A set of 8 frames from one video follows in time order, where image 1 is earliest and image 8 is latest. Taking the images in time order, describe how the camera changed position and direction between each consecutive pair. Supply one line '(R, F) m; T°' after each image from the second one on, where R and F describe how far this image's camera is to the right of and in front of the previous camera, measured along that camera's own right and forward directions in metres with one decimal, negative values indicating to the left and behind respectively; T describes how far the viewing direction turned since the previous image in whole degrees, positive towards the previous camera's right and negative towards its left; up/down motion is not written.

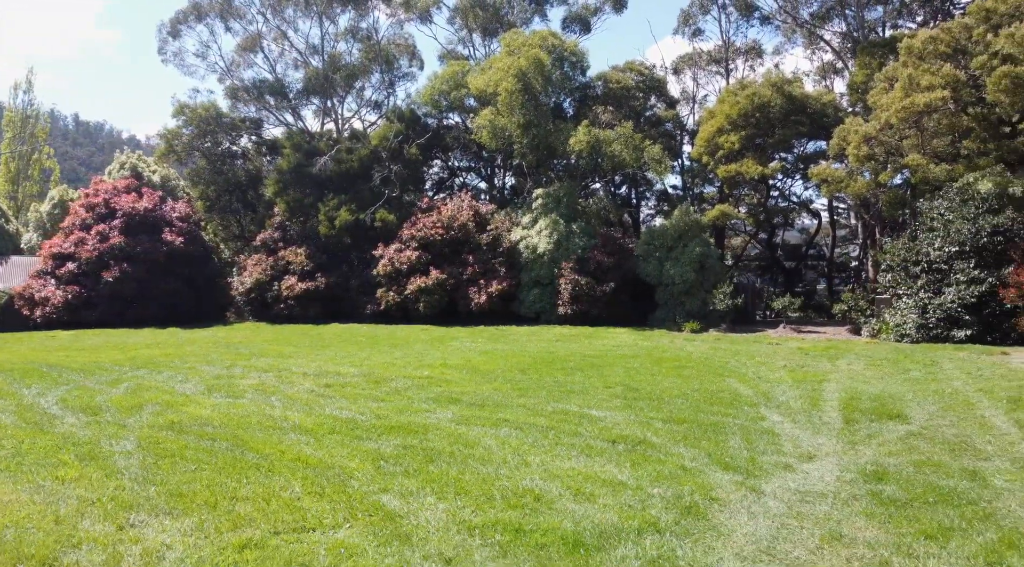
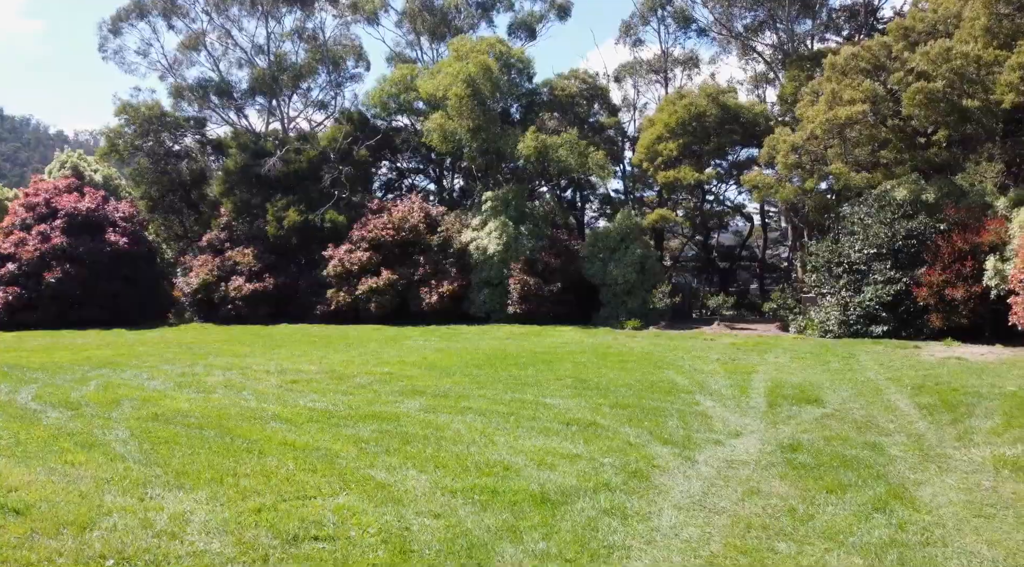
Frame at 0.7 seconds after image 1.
(-0.2, -0.8) m; +4°
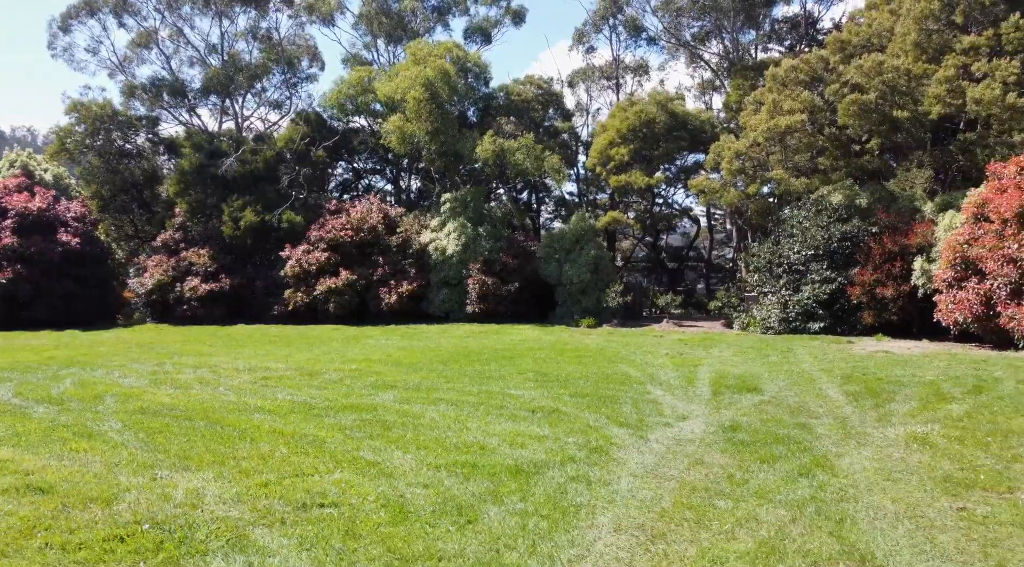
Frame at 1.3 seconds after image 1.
(-0.2, -0.7) m; +3°
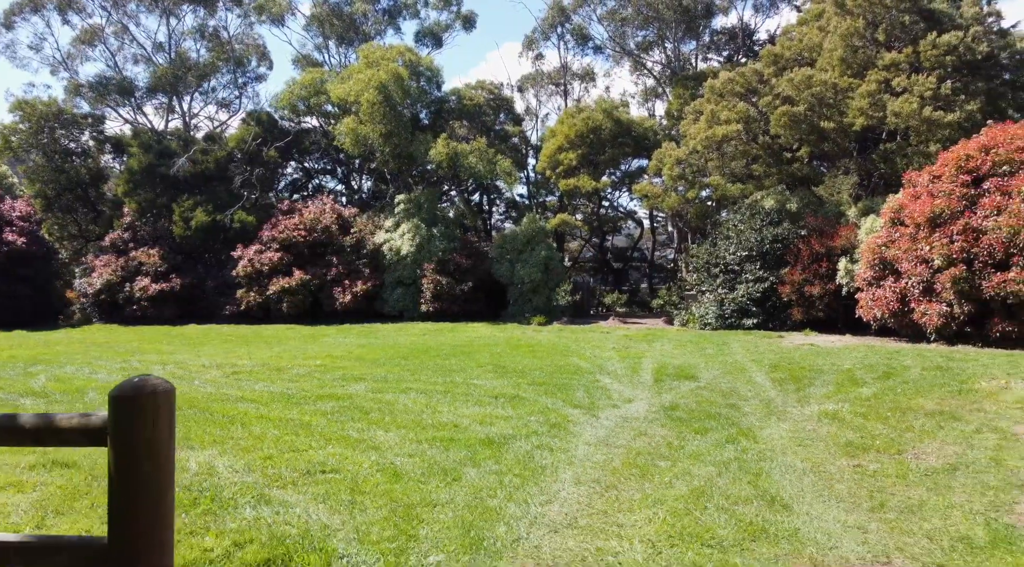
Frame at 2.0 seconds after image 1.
(-0.2, -0.9) m; +4°
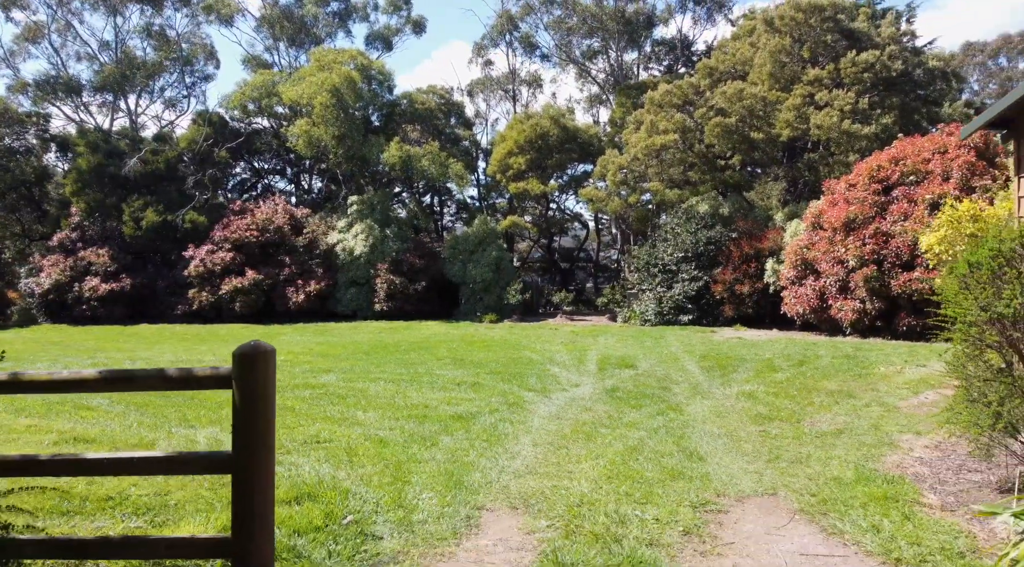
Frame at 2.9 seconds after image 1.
(-0.2, -1.1) m; +4°
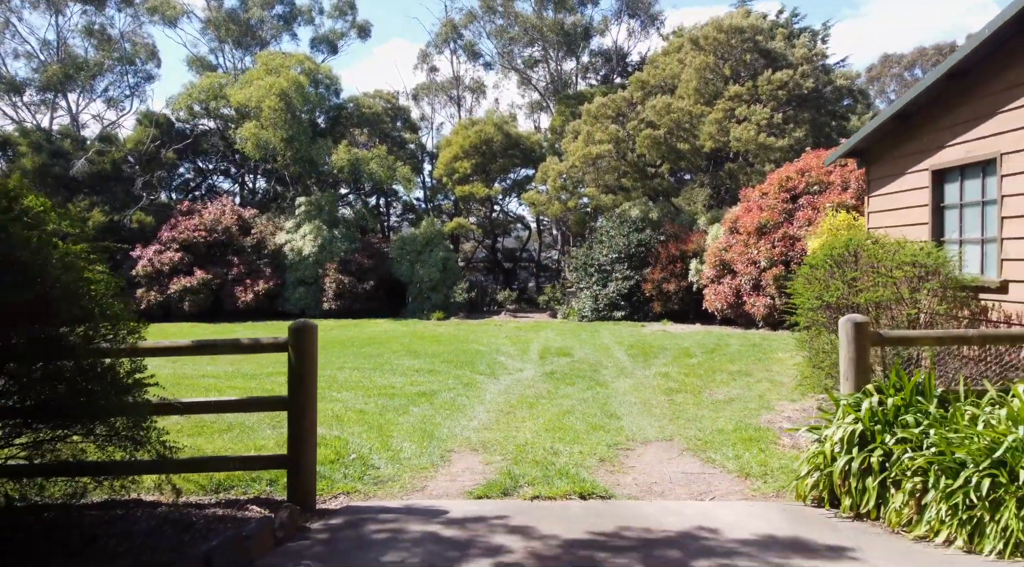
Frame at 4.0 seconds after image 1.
(-0.2, -1.5) m; +4°
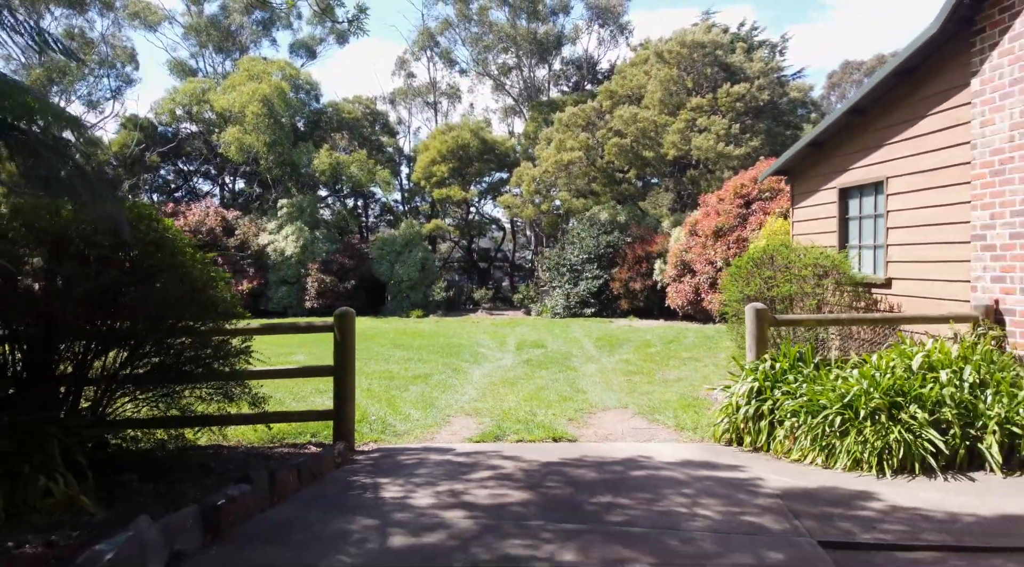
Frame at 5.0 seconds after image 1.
(-0.1, -1.6) m; +2°
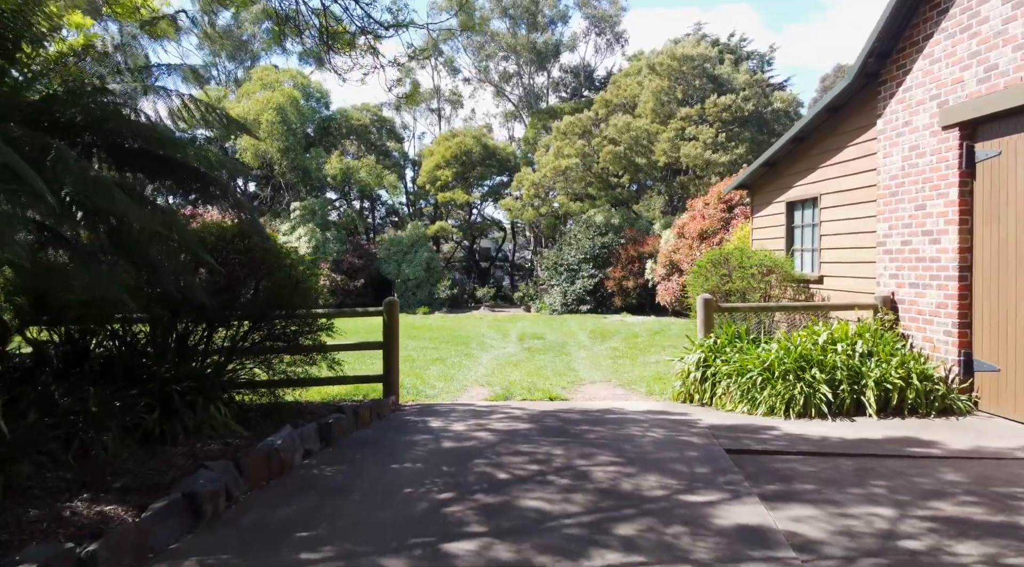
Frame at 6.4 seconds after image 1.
(-0.1, -2.0) m; 0°
